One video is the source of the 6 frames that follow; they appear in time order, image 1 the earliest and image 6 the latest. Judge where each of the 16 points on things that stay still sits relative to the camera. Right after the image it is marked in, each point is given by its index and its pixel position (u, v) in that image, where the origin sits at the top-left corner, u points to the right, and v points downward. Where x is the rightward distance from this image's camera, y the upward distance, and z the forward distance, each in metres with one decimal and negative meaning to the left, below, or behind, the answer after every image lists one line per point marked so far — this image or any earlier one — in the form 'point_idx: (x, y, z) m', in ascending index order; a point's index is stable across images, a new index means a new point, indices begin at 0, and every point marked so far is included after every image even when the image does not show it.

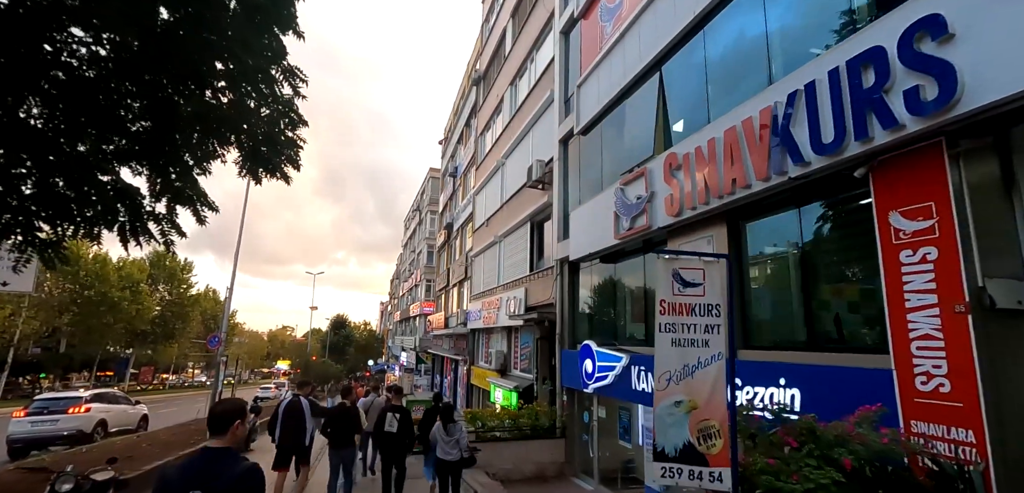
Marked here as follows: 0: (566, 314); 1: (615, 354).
0: (+1.3, -1.6, +11.0) m
1: (+1.8, -1.9, +8.5) m
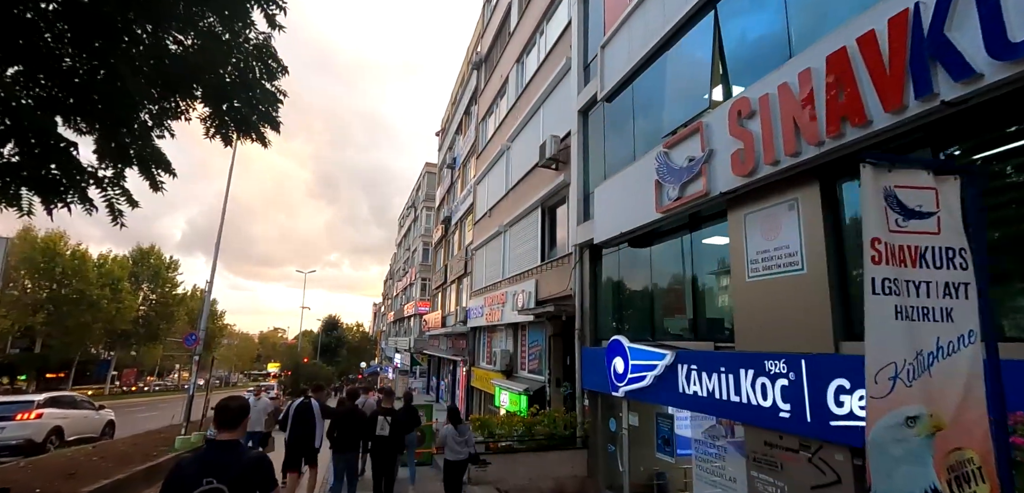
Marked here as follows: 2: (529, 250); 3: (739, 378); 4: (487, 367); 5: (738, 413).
0: (+1.5, -1.2, +9.7) m
1: (+2.1, -1.5, +7.1) m
2: (+0.4, -0.1, +13.5) m
3: (+2.6, -1.5, +5.5) m
4: (-0.9, -4.3, +17.1) m
5: (+2.6, -1.9, +5.5) m
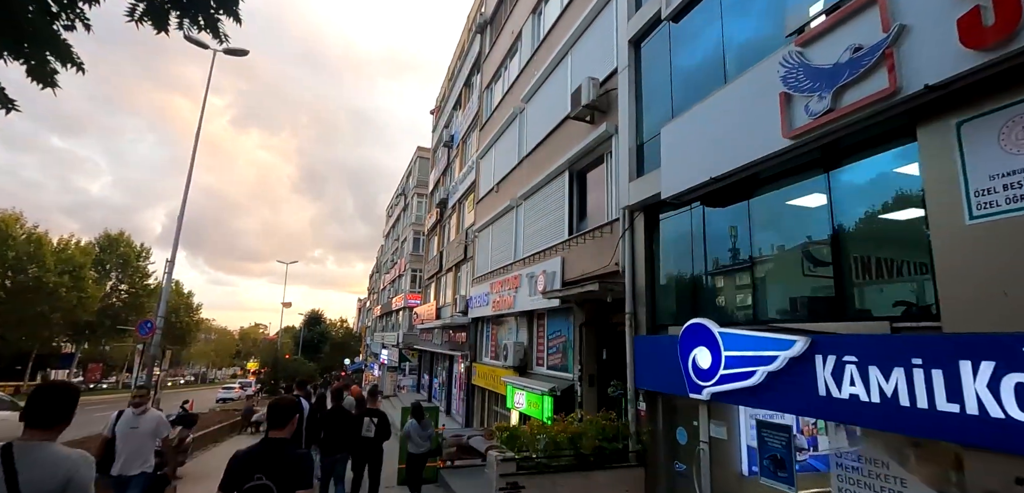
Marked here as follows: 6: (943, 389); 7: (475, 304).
0: (+2.0, -0.6, +7.6) m
1: (+2.7, -0.9, +5.1) m
2: (+0.9, +0.5, +11.4) m
3: (+3.2, -0.9, +3.5) m
4: (-0.6, -3.6, +15.0) m
5: (+3.2, -1.3, +3.5) m
6: (+3.2, -1.1, +3.6) m
7: (-1.3, -1.9, +16.2) m
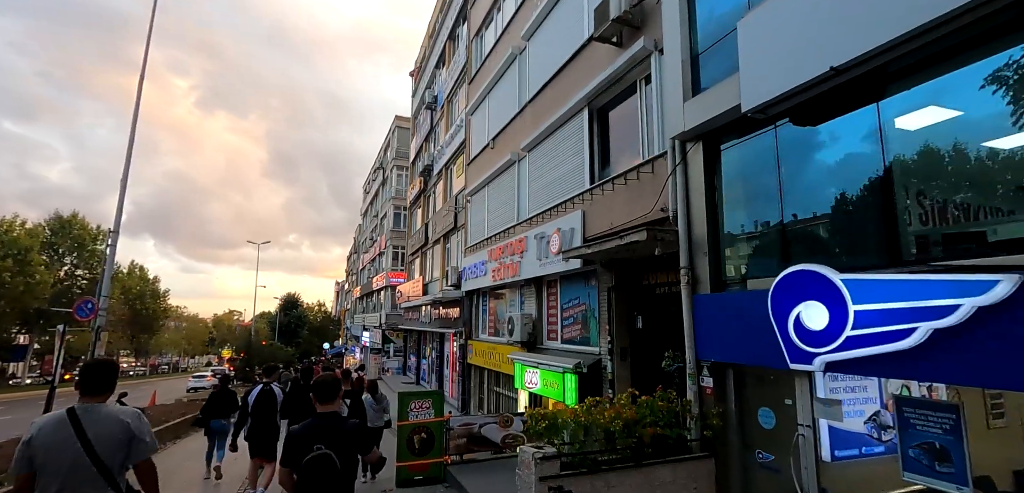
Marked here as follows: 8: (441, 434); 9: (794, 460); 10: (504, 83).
0: (+2.4, +0.2, +6.1) m
1: (+3.1, -0.2, +3.6) m
2: (+1.0, +1.4, +9.8) m
3: (+3.8, -0.3, +2.0) m
4: (-0.6, -2.6, +13.4) m
5: (+3.7, -0.7, +2.0) m
6: (+3.7, -0.4, +2.1) m
7: (-1.3, -0.9, +14.6) m
8: (-1.0, -2.8, +7.2) m
9: (+2.9, -2.2, +5.0) m
10: (-0.2, +4.5, +13.4) m
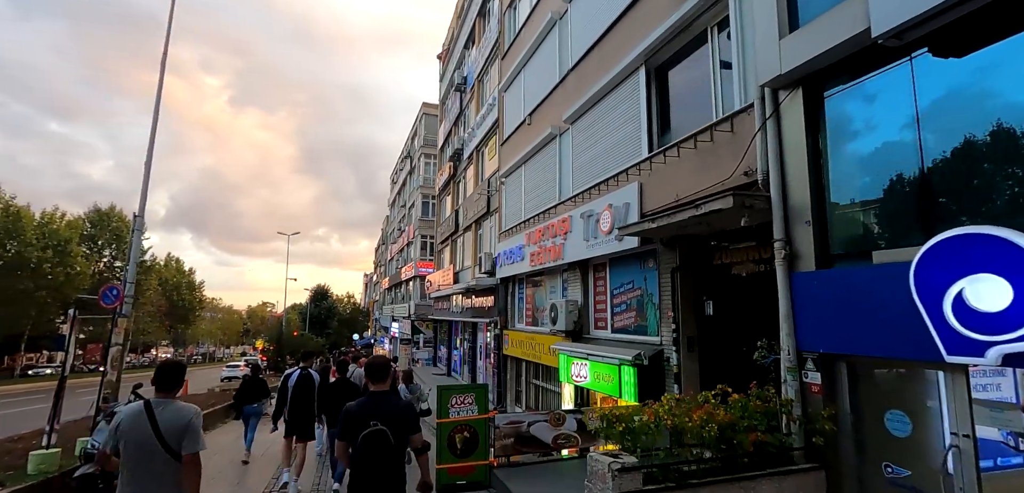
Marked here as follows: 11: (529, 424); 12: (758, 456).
0: (+3.0, +0.5, +5.0) m
1: (+3.6, +0.1, +2.5) m
2: (+1.8, +1.8, +8.8) m
3: (+4.2, 0.0, +0.9) m
4: (+0.4, -2.1, +12.5) m
5: (+4.2, -0.4, +0.9) m
6: (+4.1, -0.1, +1.0) m
7: (-0.2, -0.4, +13.7) m
8: (-0.3, -2.4, +6.3) m
9: (+3.5, -1.9, +4.0) m
10: (+0.8, +4.9, +12.4) m
11: (+0.2, -2.4, +6.6) m
12: (+2.3, -1.9, +4.4) m
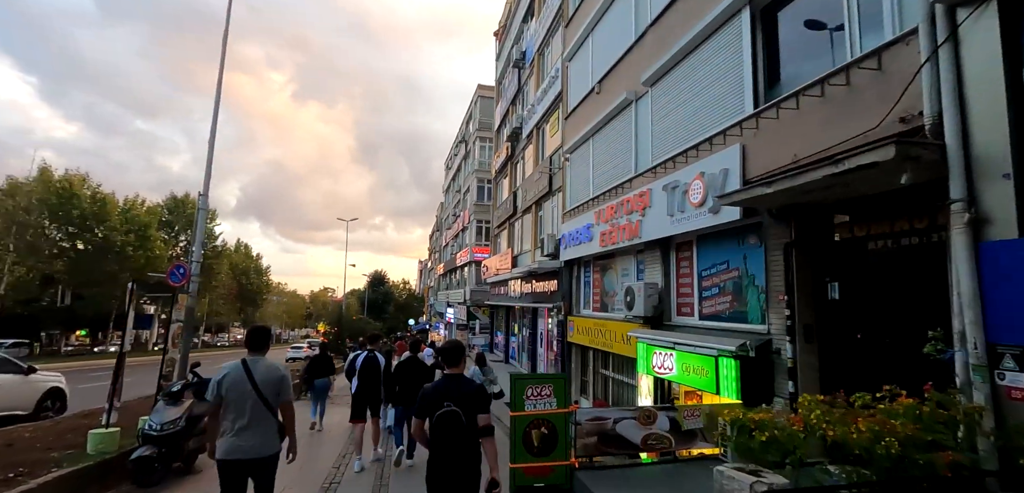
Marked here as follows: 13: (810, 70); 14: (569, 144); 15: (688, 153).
0: (+3.8, +0.8, +3.8) m
1: (+4.2, +0.3, +1.3) m
2: (+3.0, +2.2, +7.7) m
3: (+4.5, +0.2, -0.4) m
4: (+2.0, -1.7, +11.6) m
5: (+4.5, -0.2, -0.3) m
6: (+4.5, +0.1, -0.3) m
7: (+1.5, +0.1, +12.8) m
8: (+0.6, -2.1, +5.5) m
9: (+4.2, -1.6, +2.8) m
10: (+2.4, +5.4, +11.3) m
11: (+1.2, -2.1, +5.8) m
12: (+3.0, -1.6, +3.4) m
13: (+3.6, +2.1, +5.9) m
14: (+1.6, +2.9, +13.7) m
15: (+2.9, +1.5, +7.9) m
